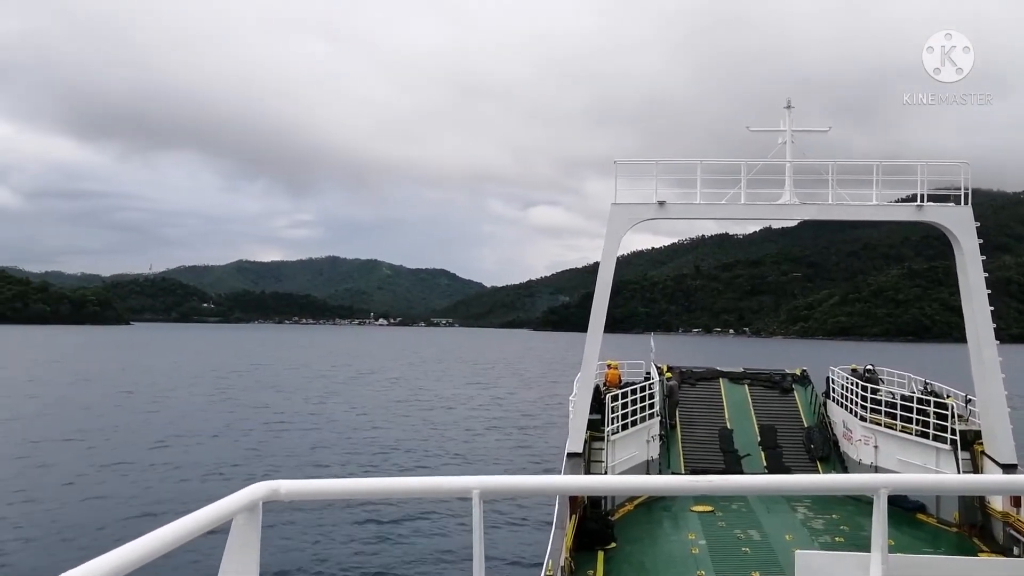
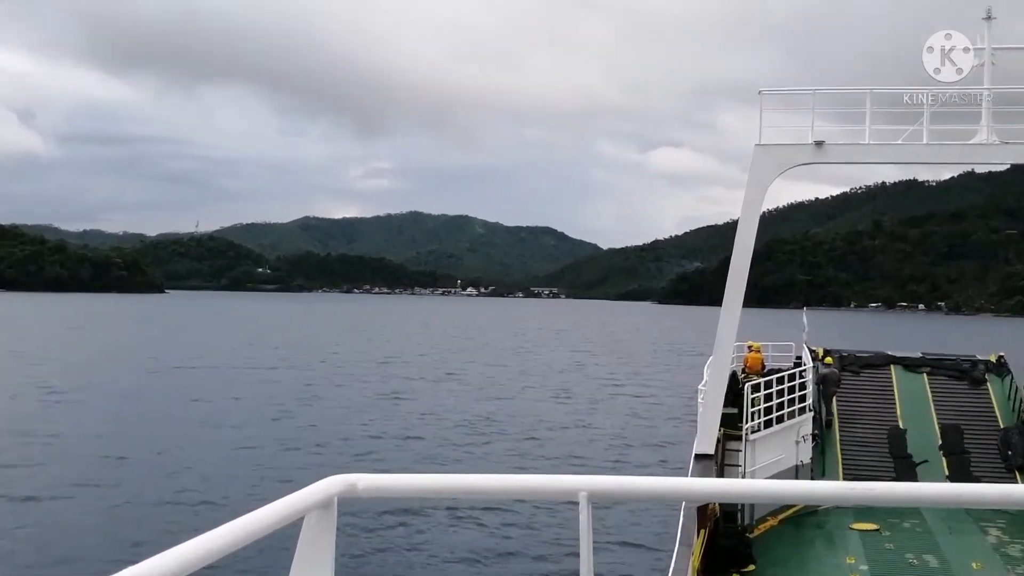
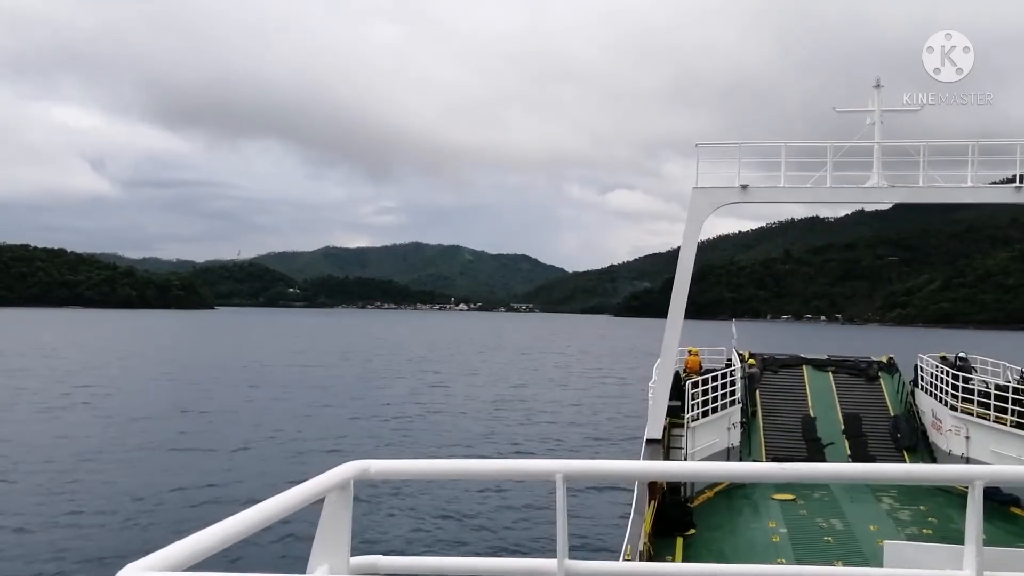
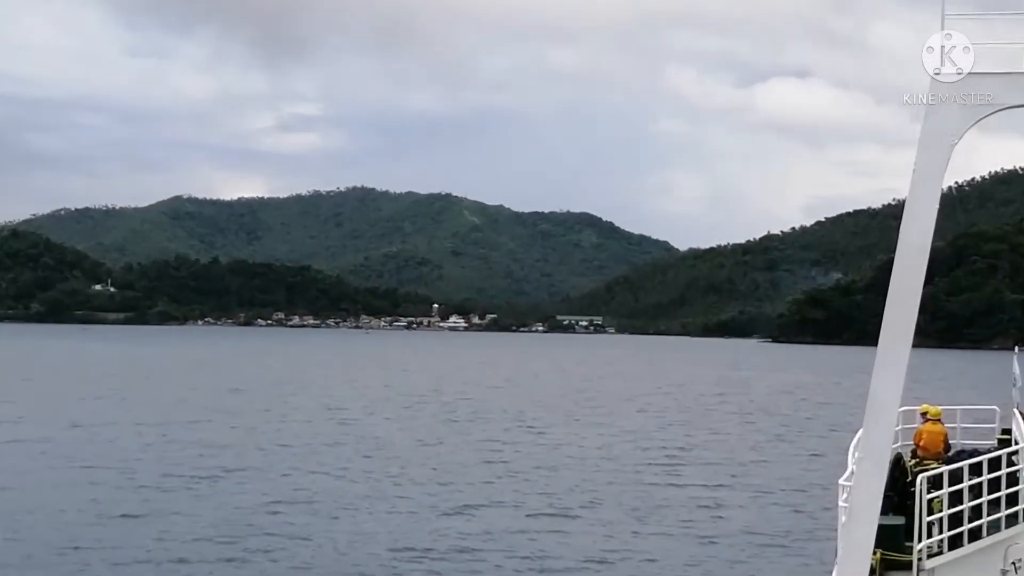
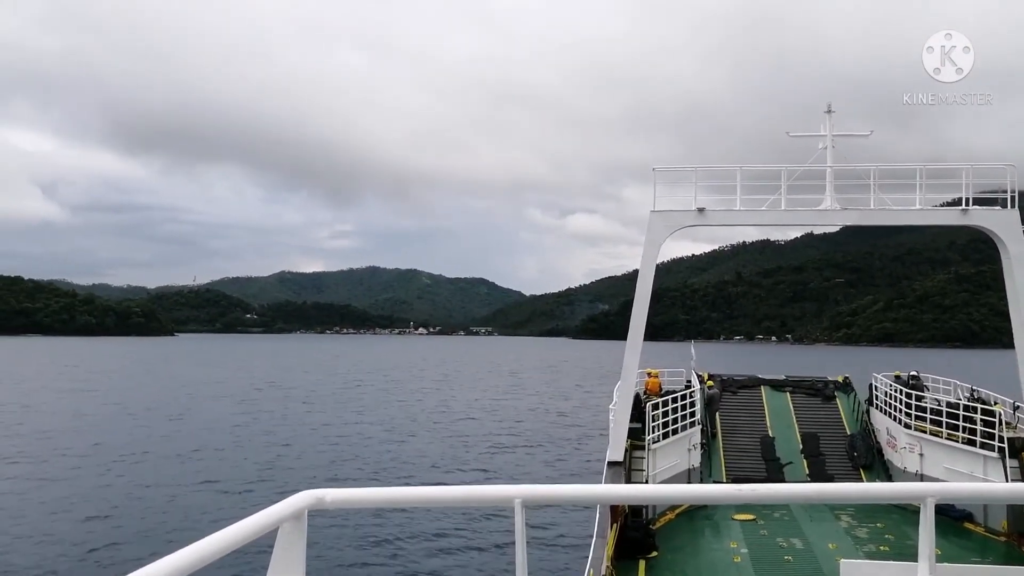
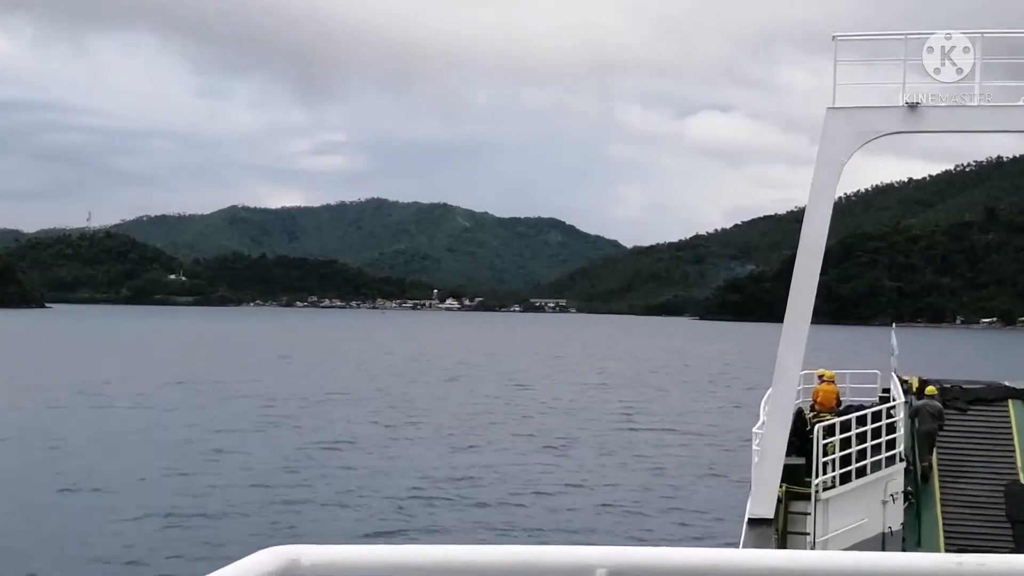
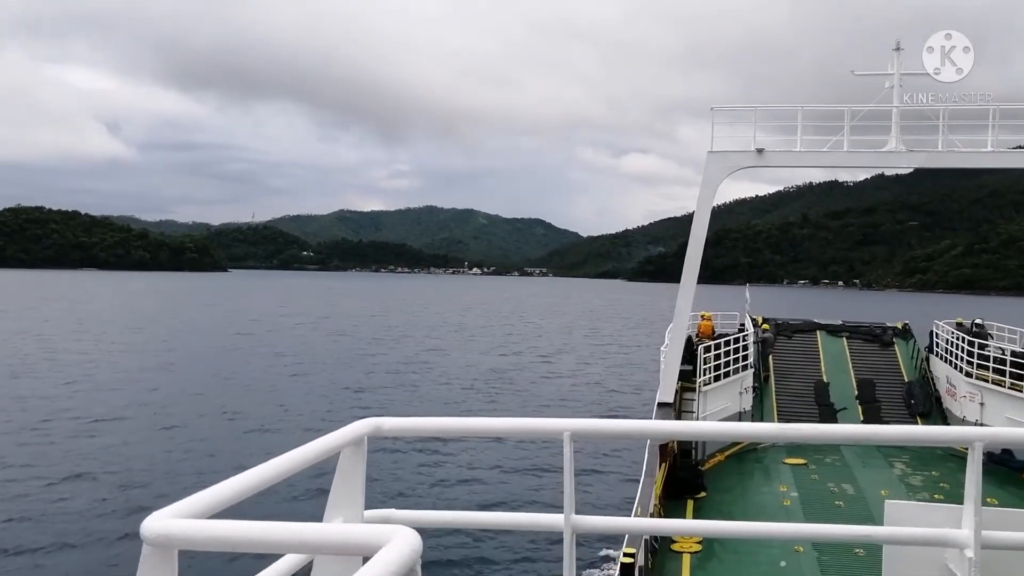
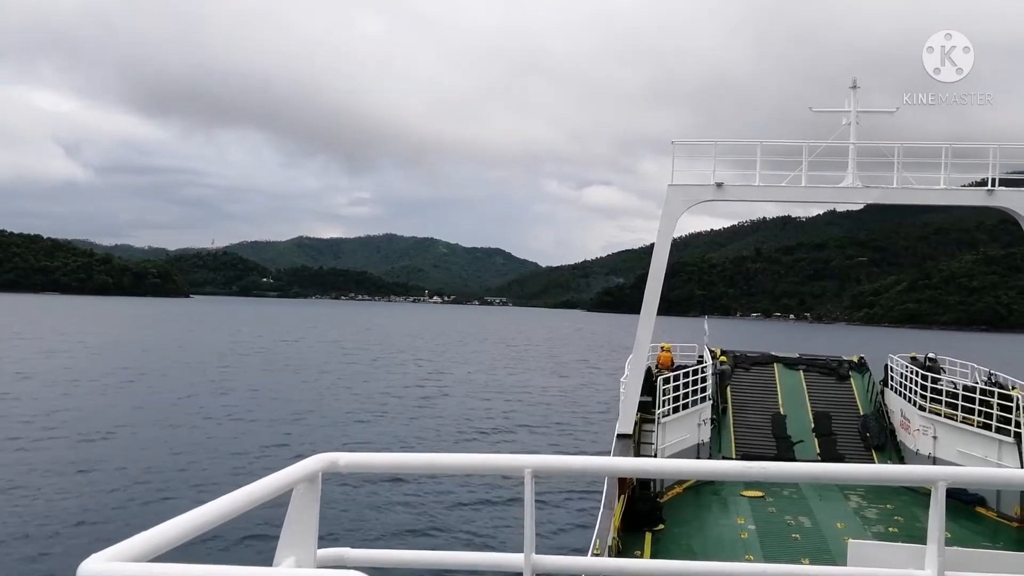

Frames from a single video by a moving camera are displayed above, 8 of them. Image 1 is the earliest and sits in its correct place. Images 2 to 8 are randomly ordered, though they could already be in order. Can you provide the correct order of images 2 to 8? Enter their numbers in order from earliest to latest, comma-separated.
5, 8, 3, 7, 2, 6, 4
